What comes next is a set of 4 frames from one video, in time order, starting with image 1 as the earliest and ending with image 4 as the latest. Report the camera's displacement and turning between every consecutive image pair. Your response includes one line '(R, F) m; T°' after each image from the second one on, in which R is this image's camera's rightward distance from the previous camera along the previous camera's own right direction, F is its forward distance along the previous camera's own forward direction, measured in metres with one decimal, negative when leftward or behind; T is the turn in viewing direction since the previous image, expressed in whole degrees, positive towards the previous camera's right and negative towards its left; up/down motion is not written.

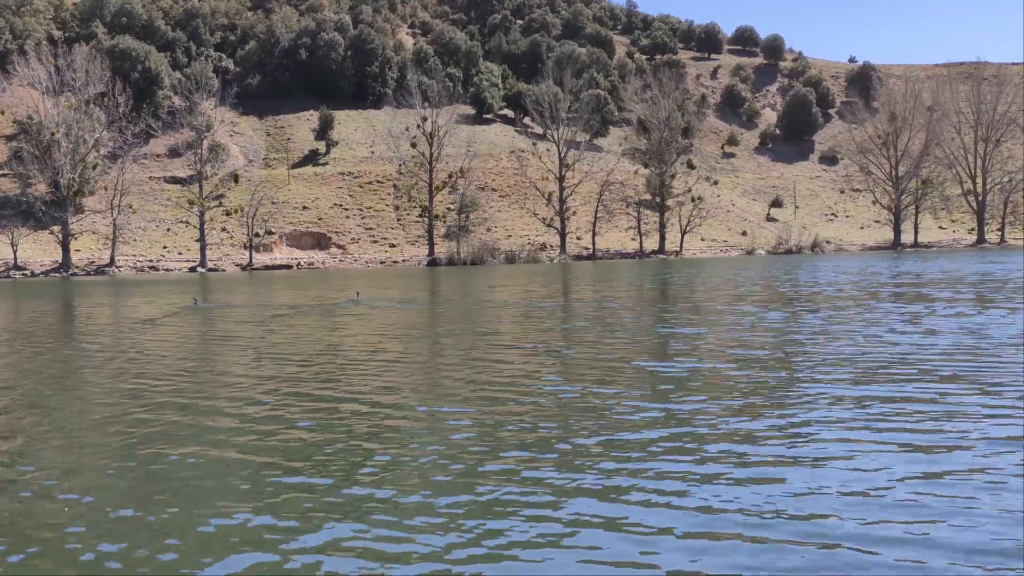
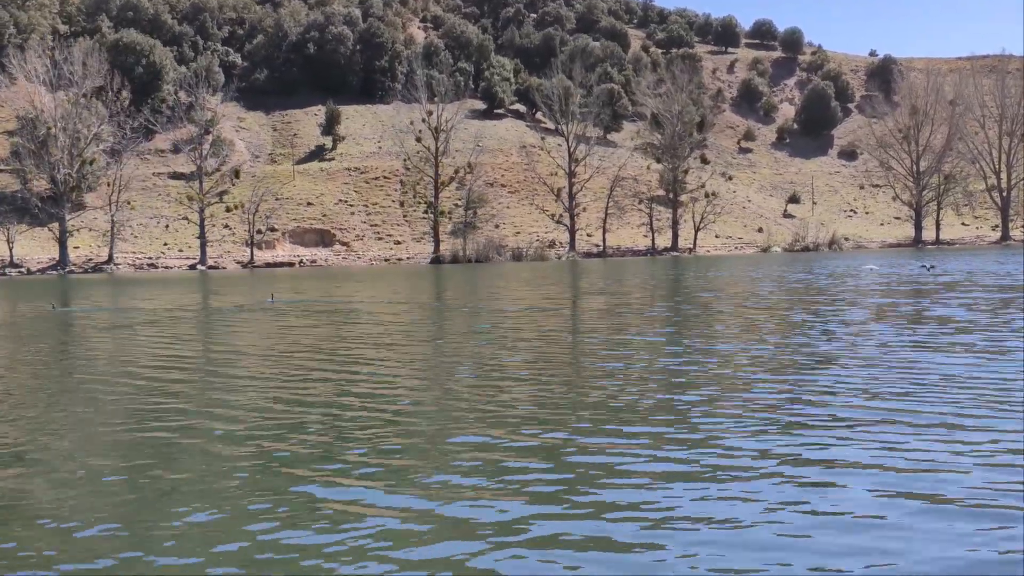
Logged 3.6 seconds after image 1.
(+0.4, +0.9) m; -1°
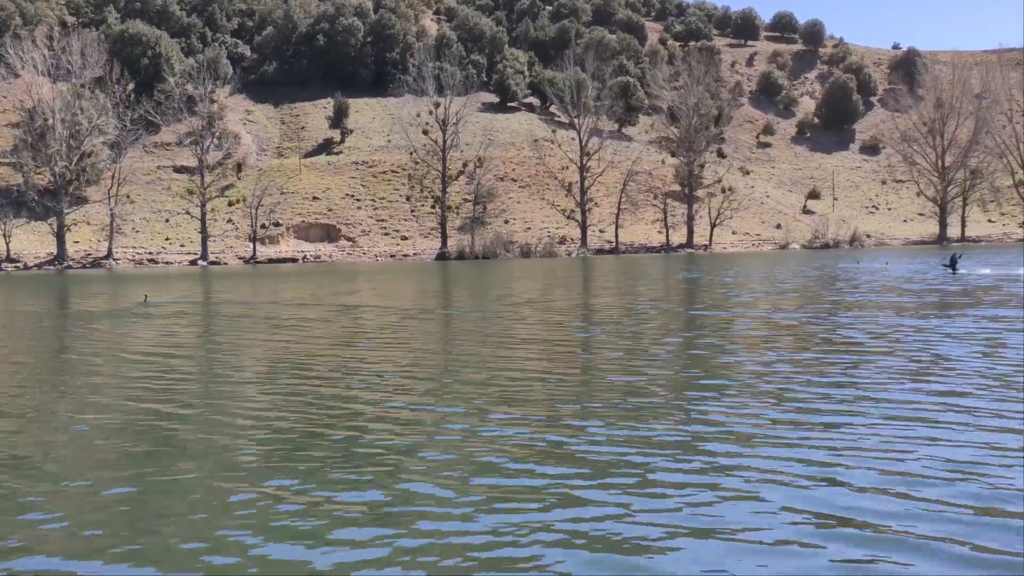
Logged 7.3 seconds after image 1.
(+0.3, +1.0) m; -1°
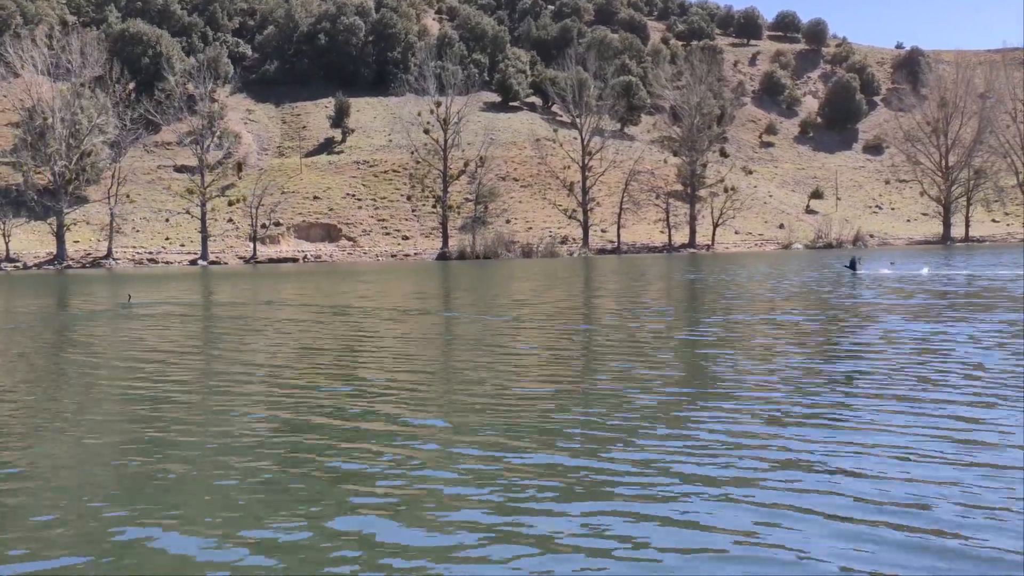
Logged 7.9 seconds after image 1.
(0.0, +0.2) m; 0°
